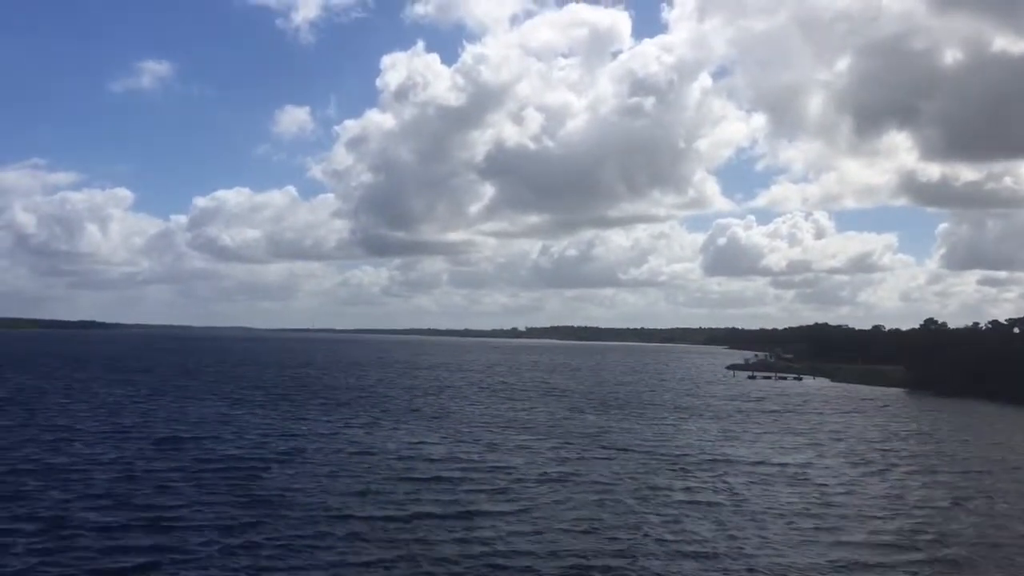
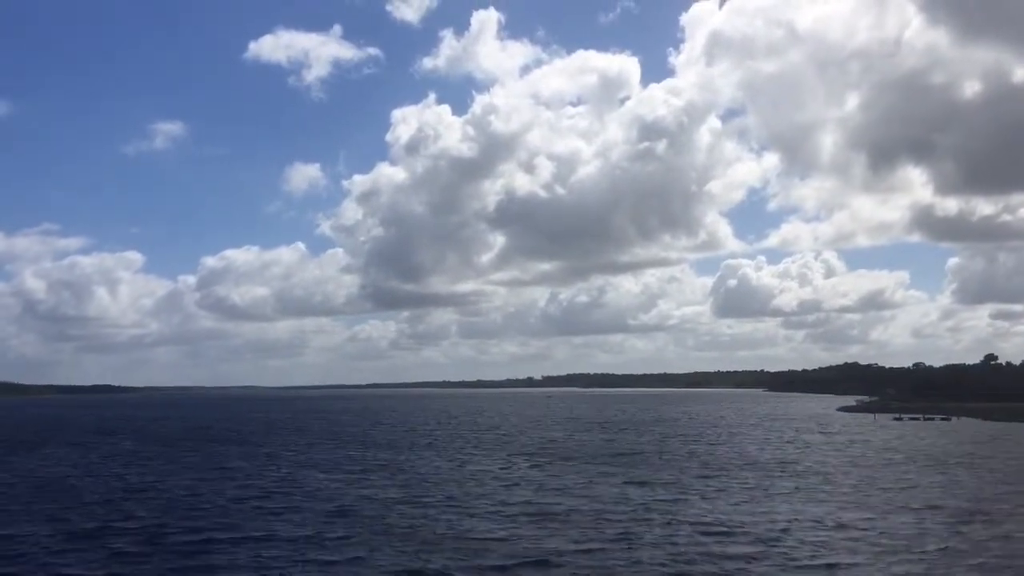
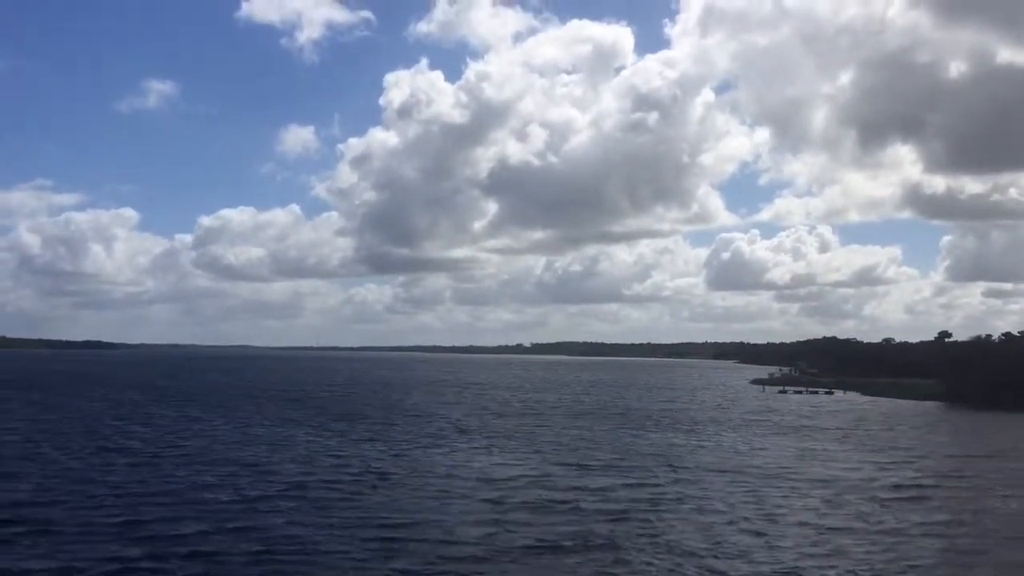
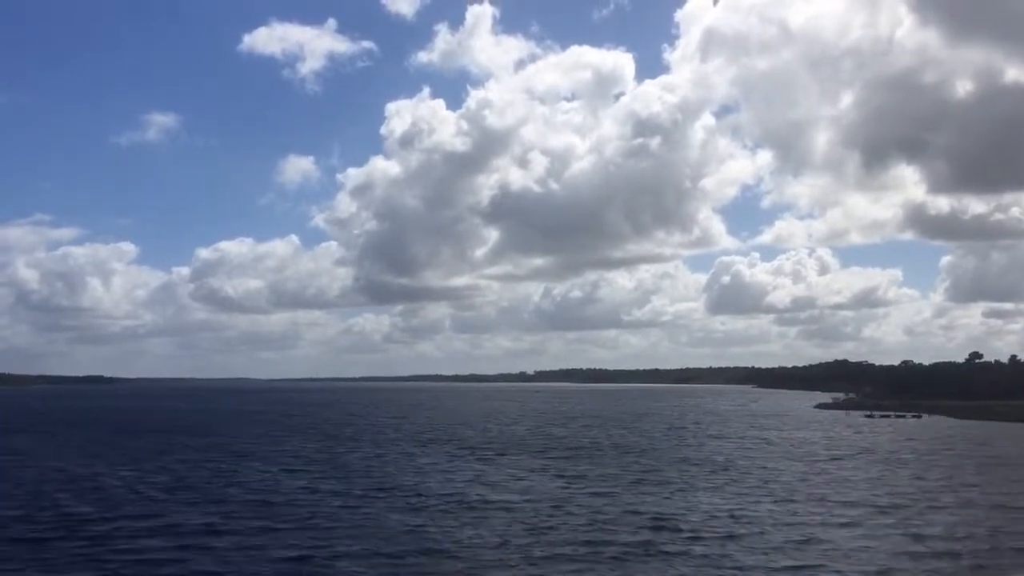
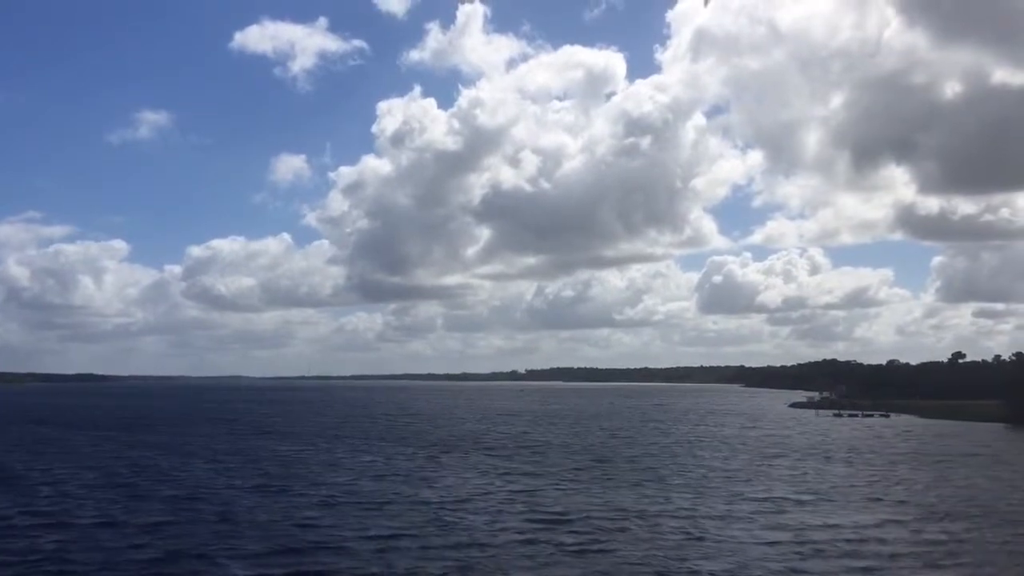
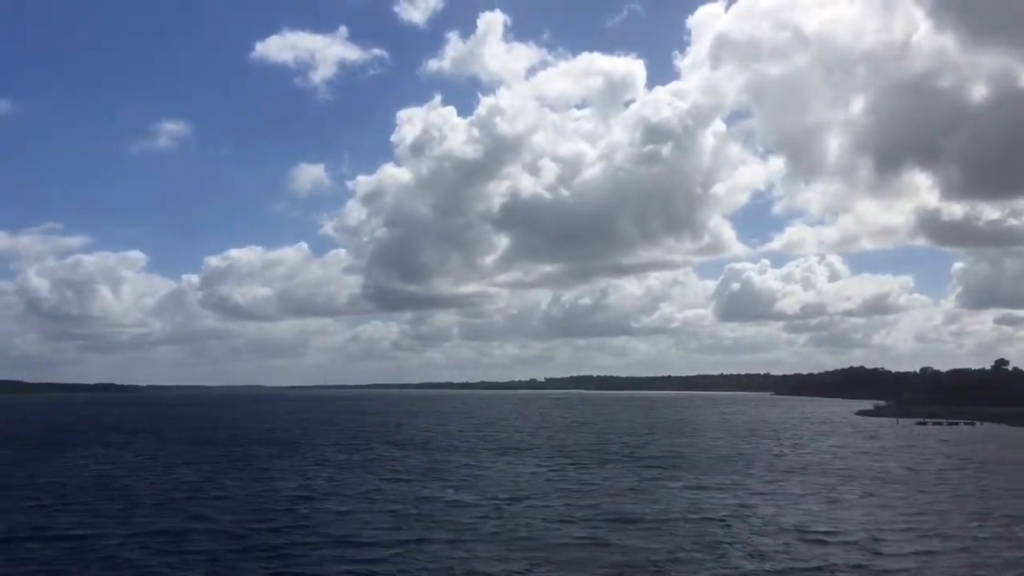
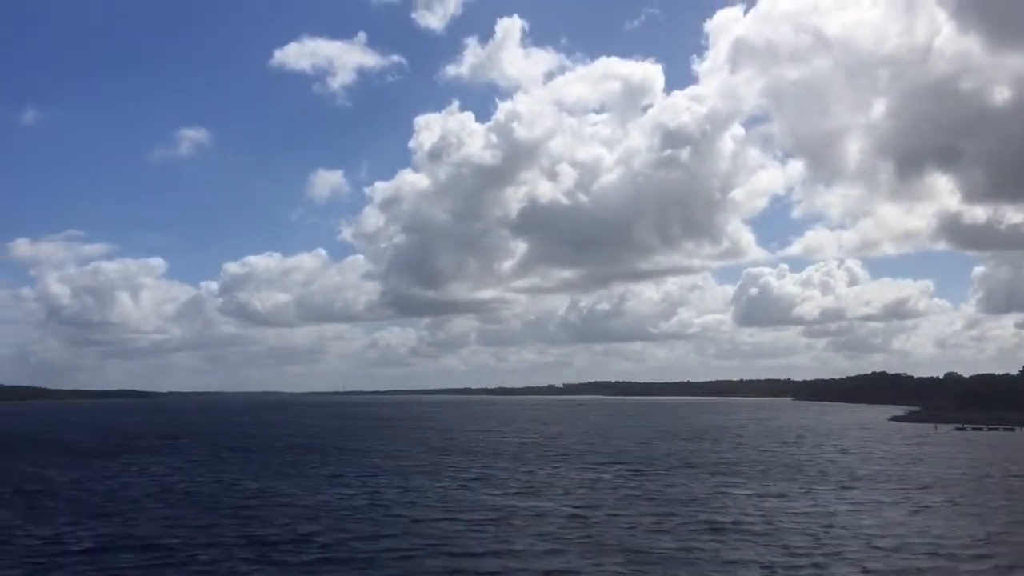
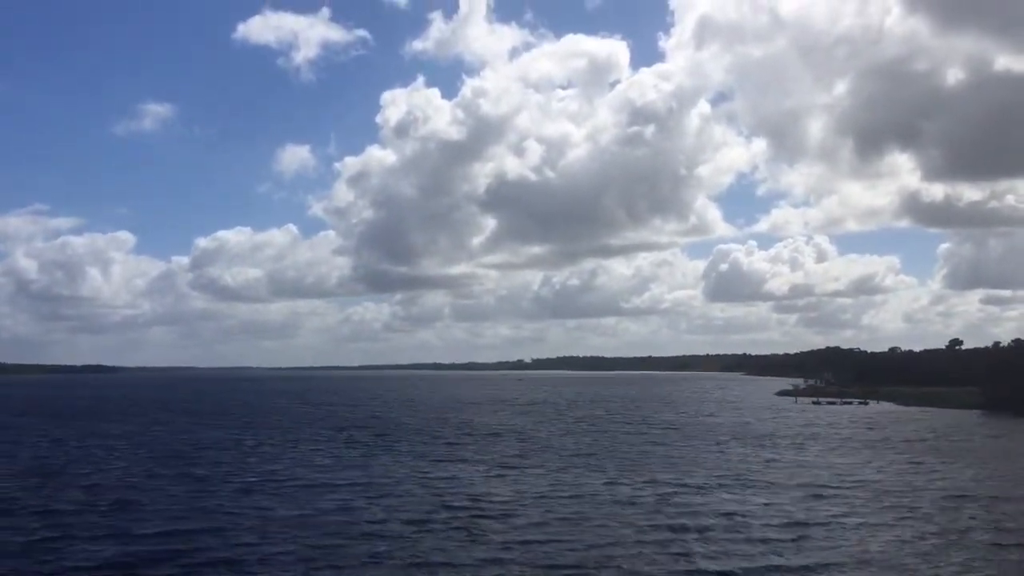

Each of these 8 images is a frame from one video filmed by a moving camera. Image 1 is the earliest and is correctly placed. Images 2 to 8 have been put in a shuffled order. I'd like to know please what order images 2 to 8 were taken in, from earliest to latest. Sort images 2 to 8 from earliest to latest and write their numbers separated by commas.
3, 8, 5, 4, 2, 6, 7
